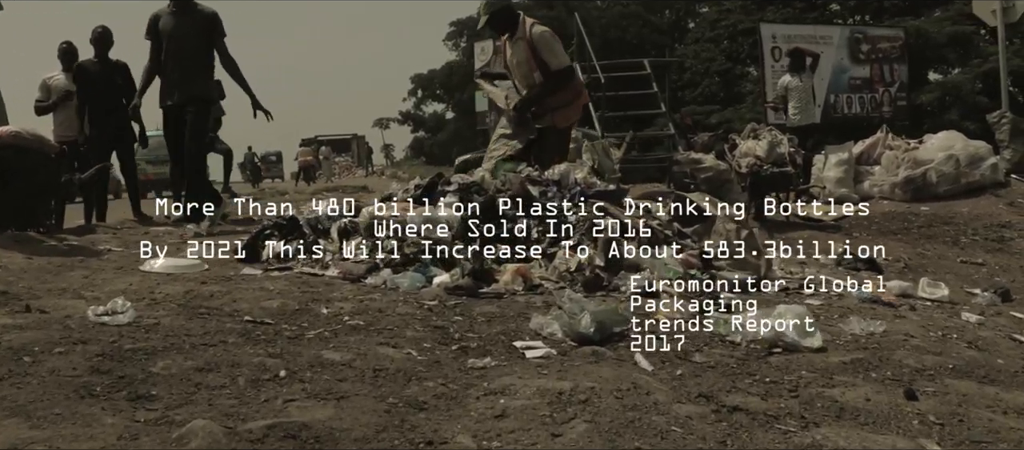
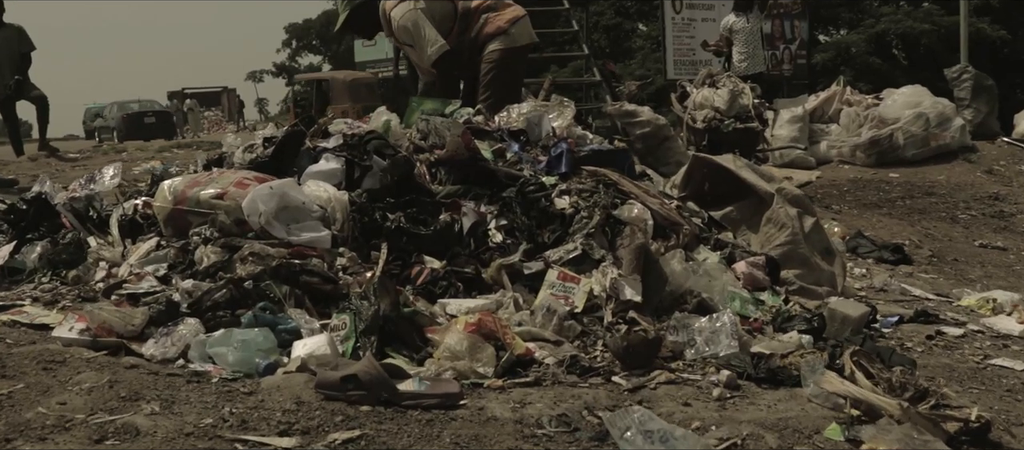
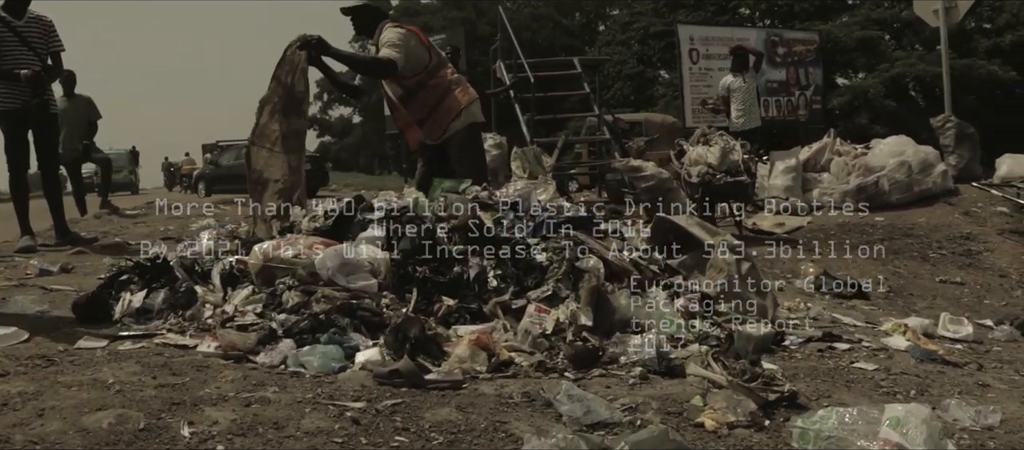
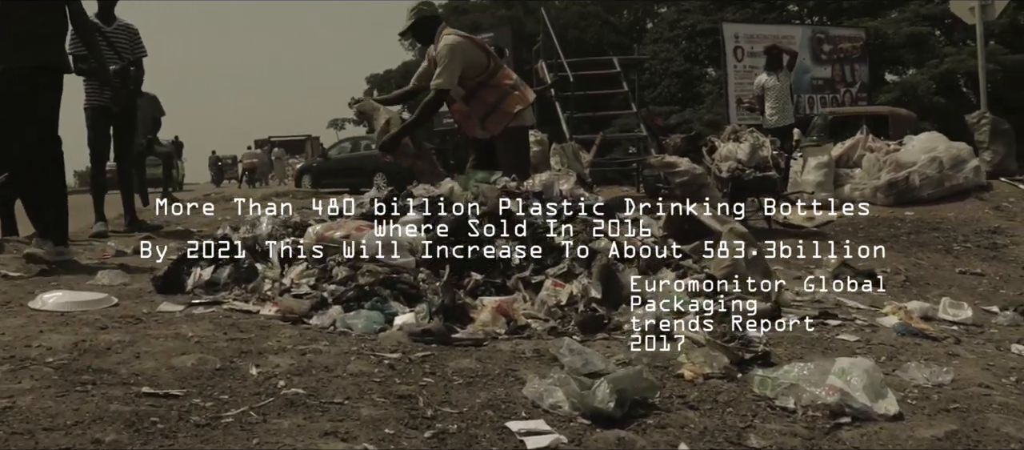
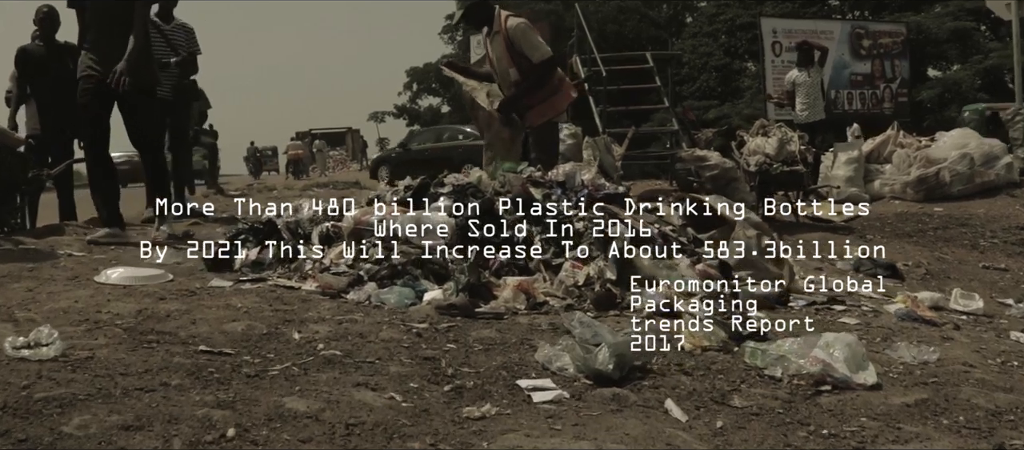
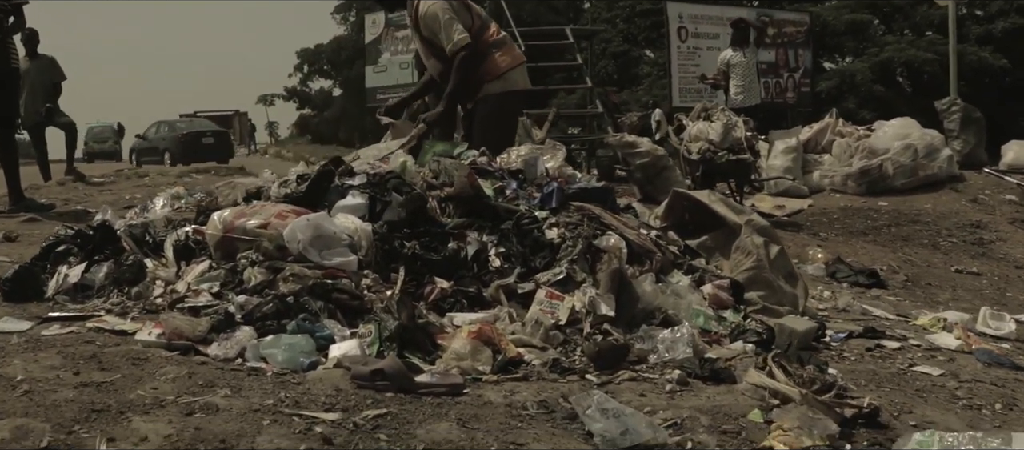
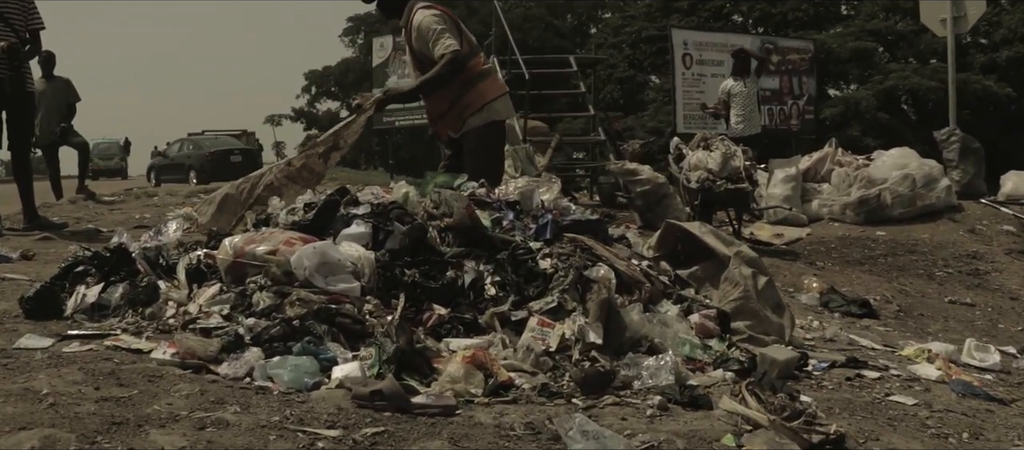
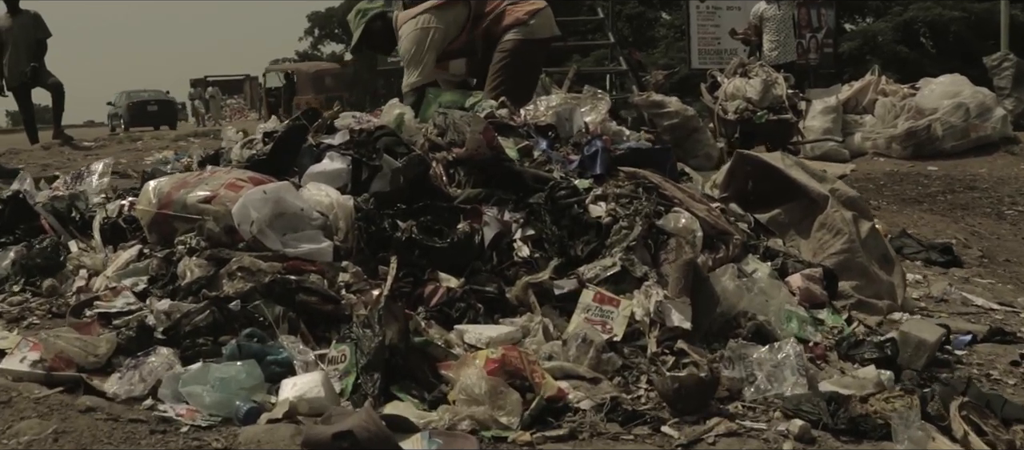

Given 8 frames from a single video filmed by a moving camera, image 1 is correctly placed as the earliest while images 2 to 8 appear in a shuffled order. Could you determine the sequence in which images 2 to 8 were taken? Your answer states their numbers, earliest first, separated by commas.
5, 4, 3, 7, 6, 2, 8
